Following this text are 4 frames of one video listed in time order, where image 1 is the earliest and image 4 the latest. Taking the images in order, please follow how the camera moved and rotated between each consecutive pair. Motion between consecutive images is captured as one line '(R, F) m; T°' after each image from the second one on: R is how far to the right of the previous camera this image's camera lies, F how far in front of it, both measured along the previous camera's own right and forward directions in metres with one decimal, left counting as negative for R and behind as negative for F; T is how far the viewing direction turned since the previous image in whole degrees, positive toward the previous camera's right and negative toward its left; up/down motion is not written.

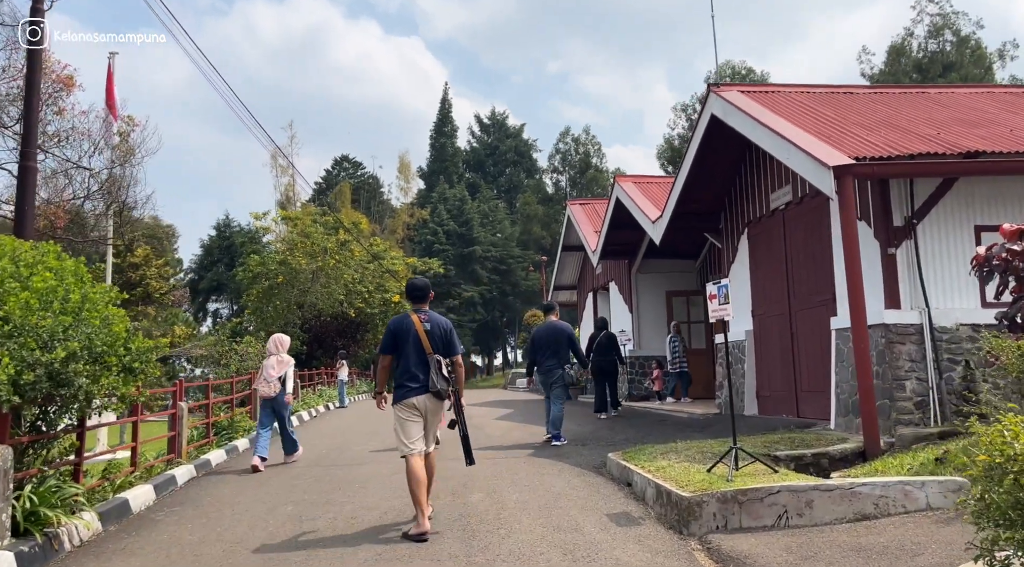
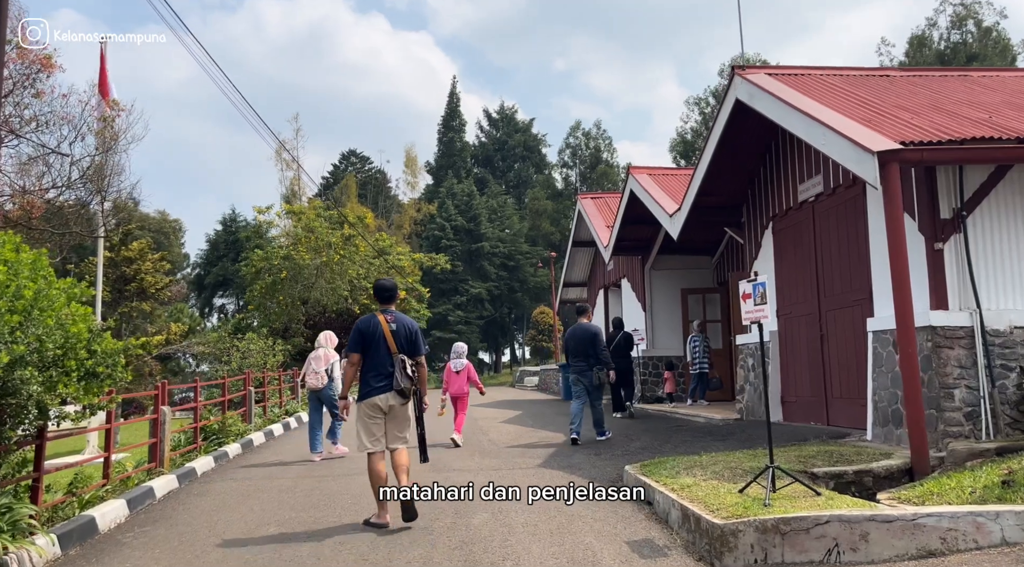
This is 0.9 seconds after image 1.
(0.0, +0.7) m; -1°
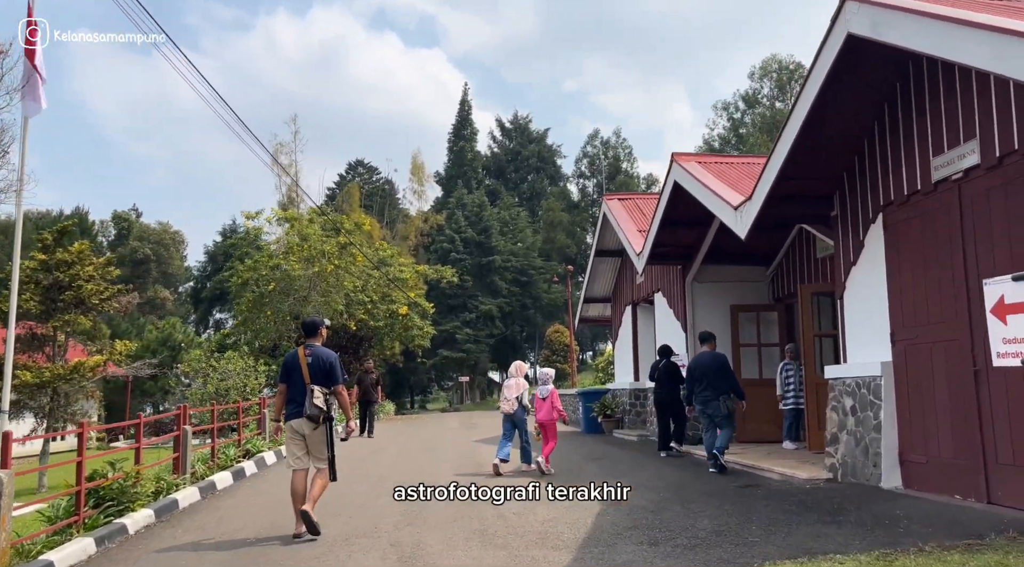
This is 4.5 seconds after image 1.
(0.0, +3.0) m; -1°
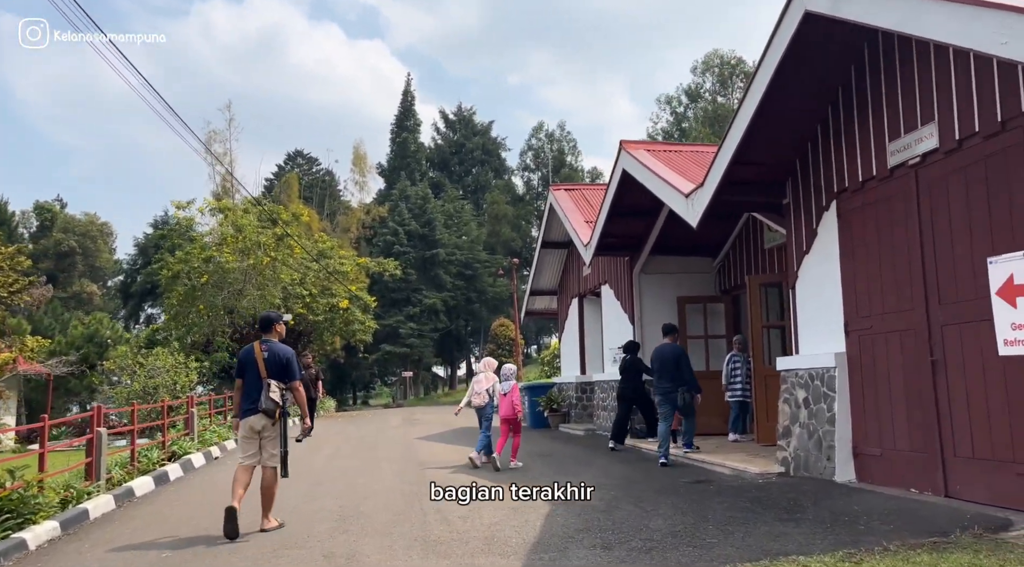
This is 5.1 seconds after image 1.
(0.0, +0.4) m; +4°
